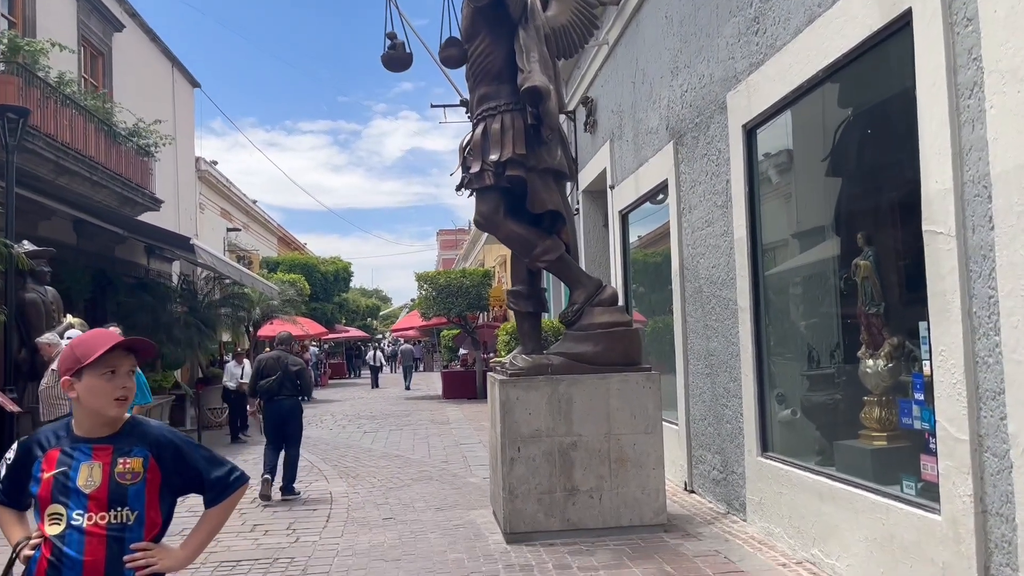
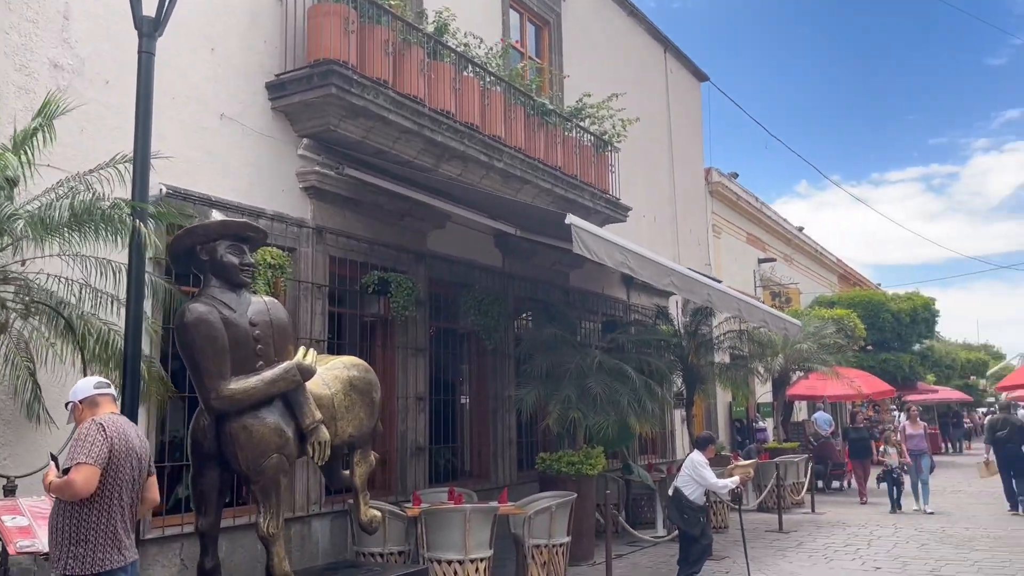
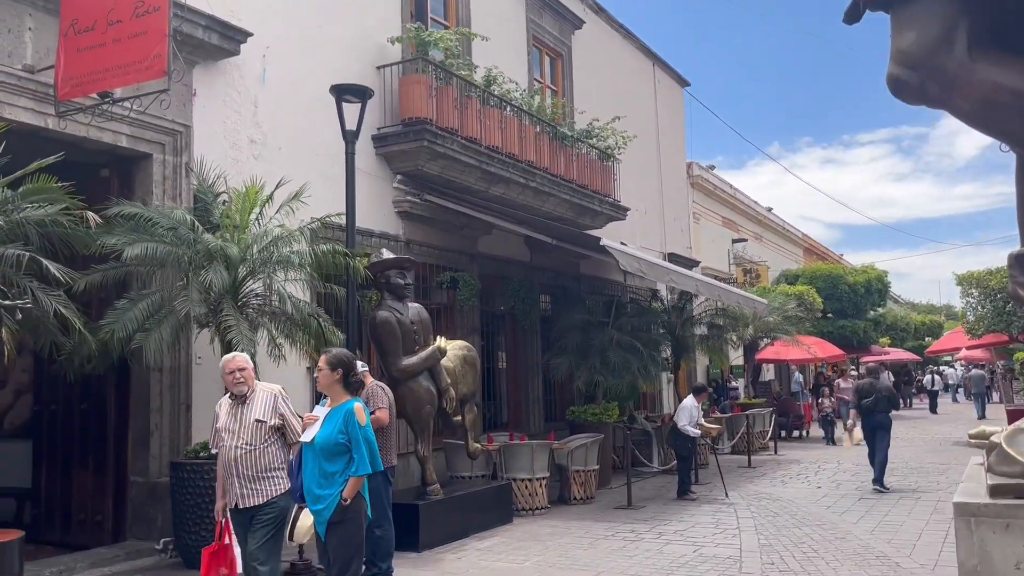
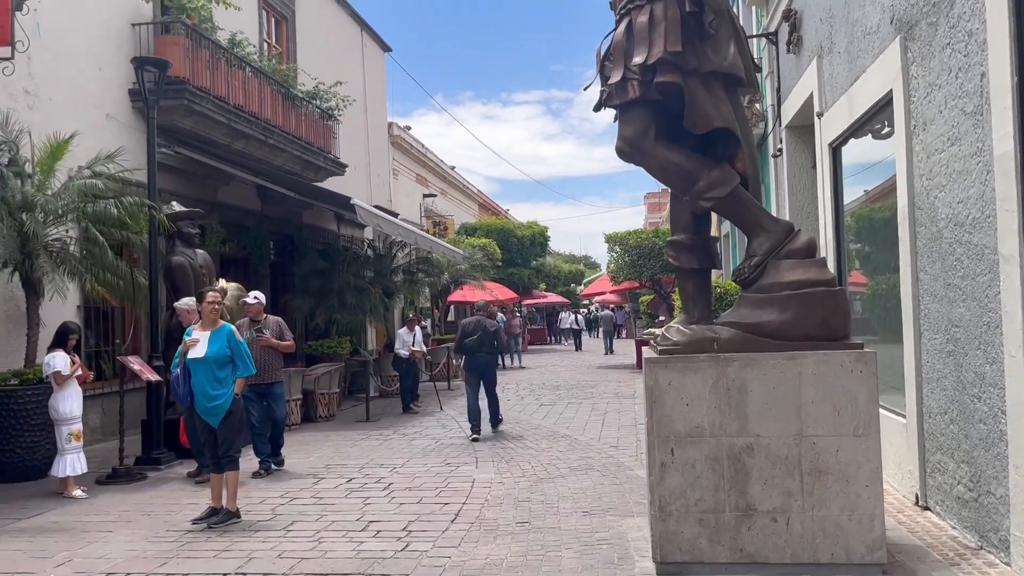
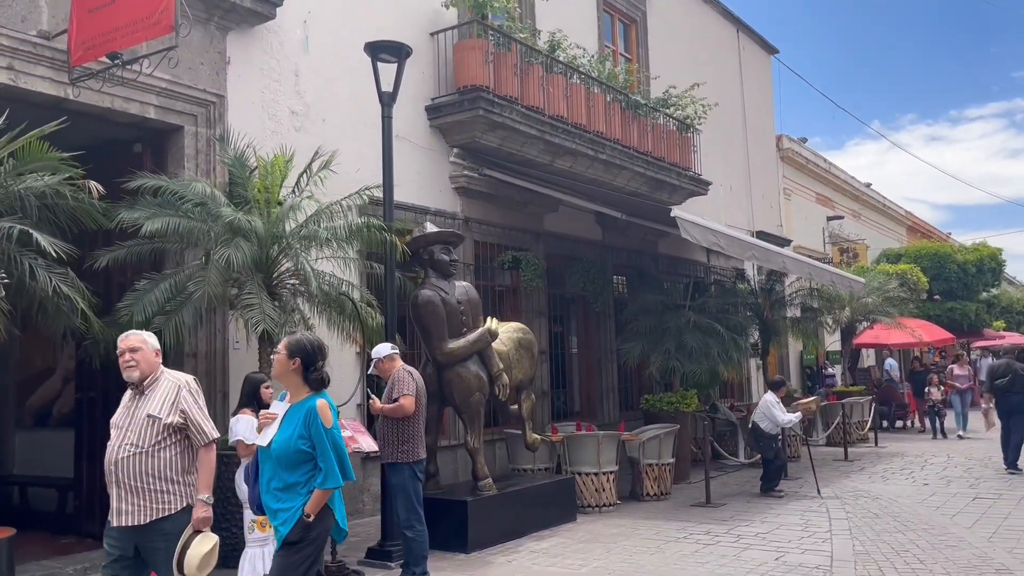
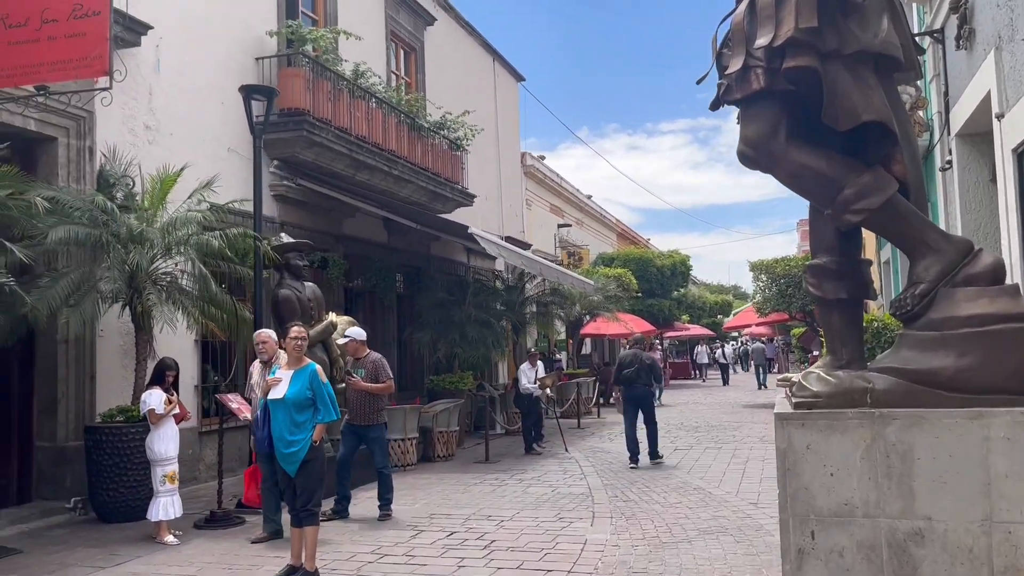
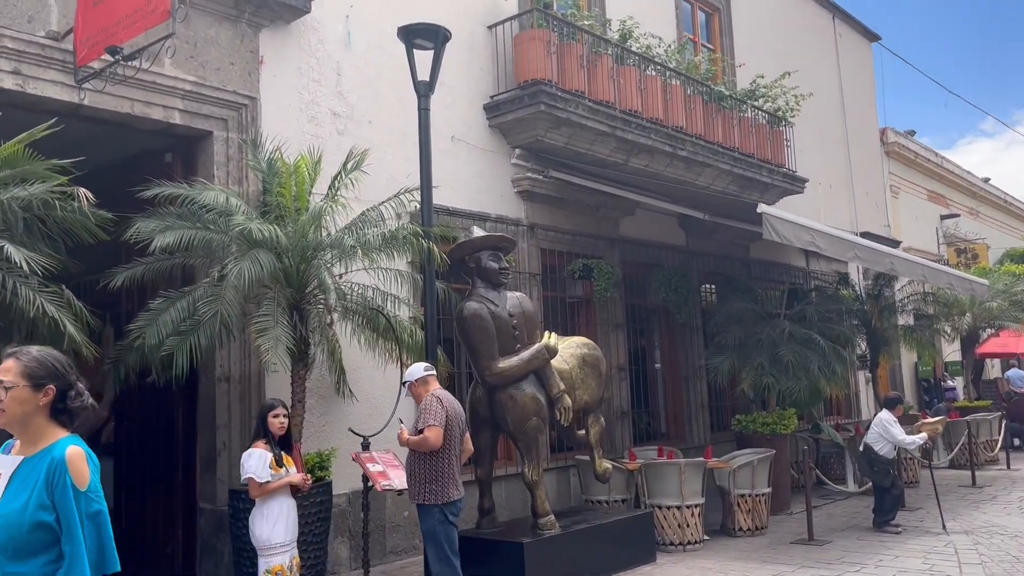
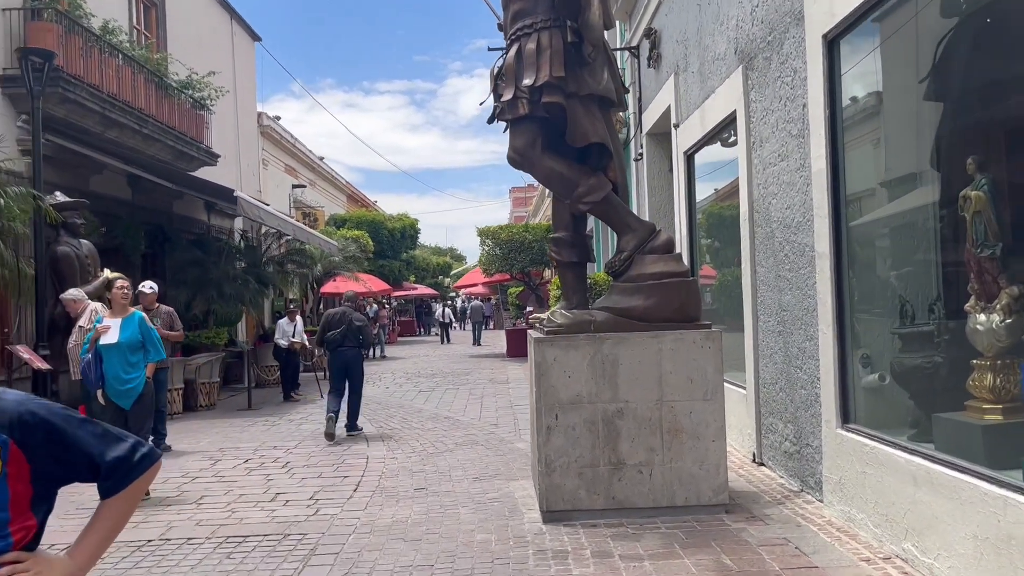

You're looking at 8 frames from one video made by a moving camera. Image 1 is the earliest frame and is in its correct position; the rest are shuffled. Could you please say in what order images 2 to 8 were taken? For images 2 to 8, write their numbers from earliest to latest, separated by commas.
8, 4, 6, 3, 5, 7, 2
